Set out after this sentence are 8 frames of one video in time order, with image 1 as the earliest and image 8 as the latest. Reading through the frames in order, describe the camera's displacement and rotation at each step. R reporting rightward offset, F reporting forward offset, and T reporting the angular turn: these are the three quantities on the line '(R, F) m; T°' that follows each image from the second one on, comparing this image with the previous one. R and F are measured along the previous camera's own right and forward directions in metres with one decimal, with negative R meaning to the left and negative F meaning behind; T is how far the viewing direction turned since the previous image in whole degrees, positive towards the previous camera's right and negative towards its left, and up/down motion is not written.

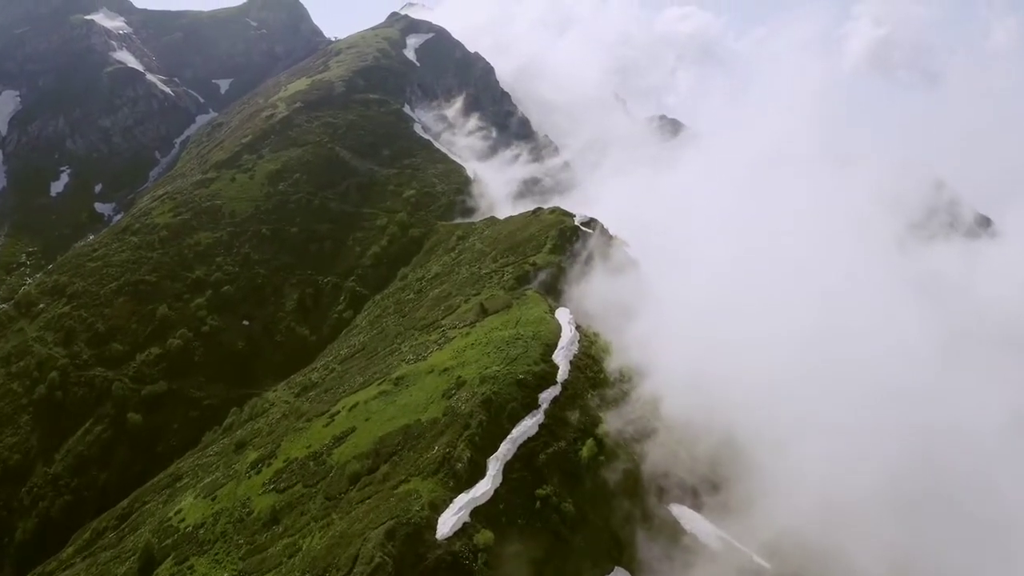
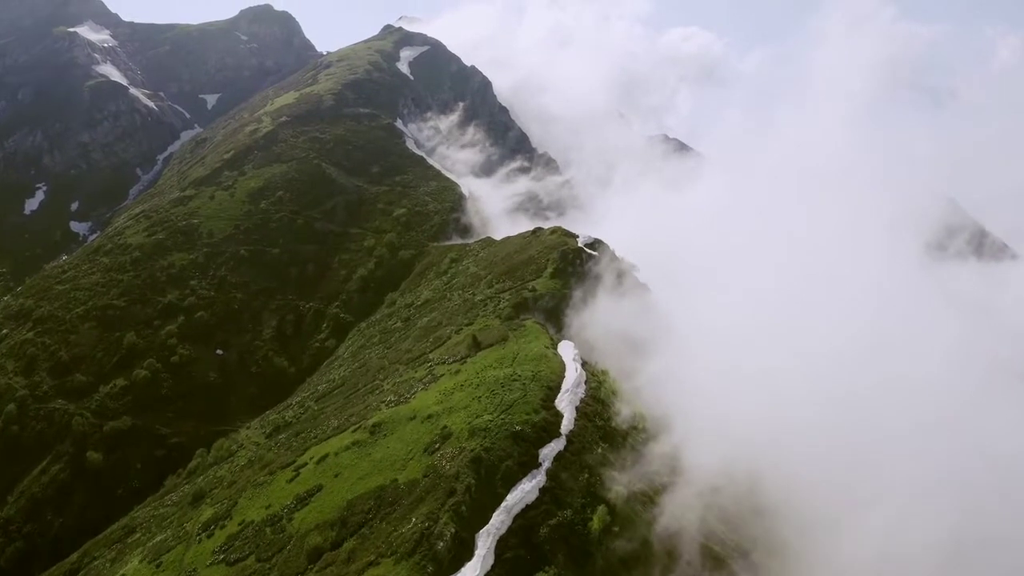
(+0.3, +10.9) m; 0°
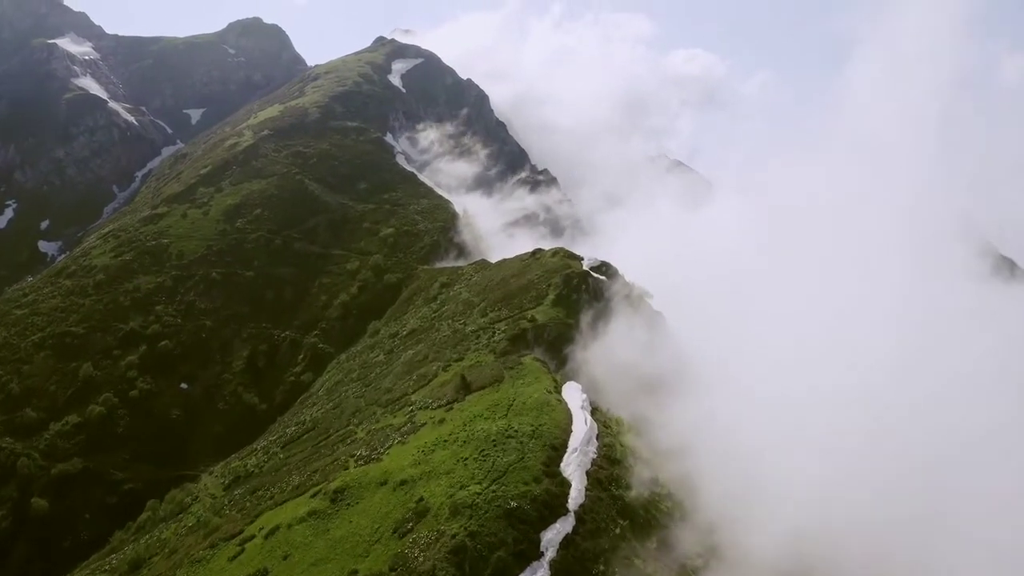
(+0.3, +12.1) m; 0°
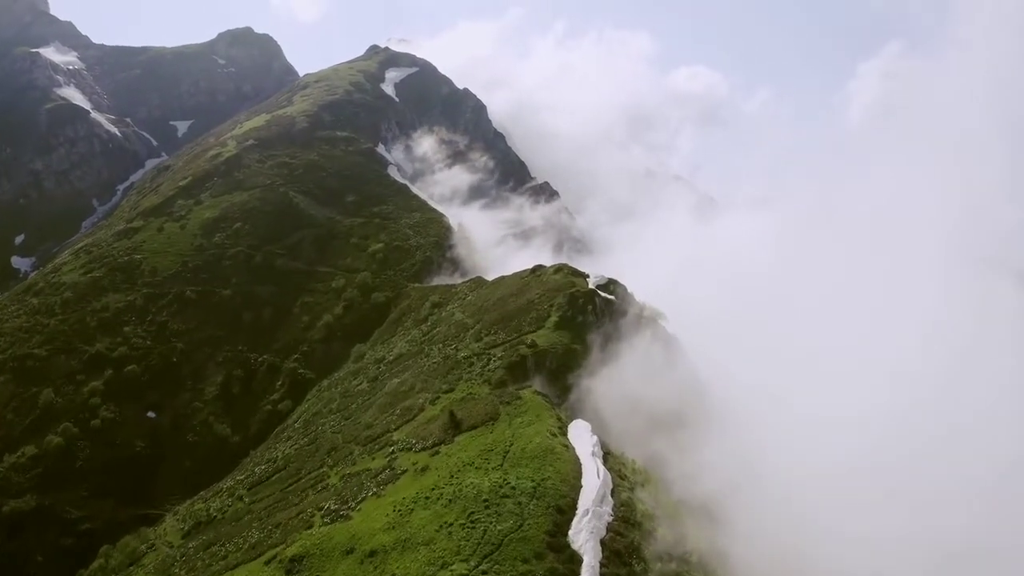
(+0.1, +9.3) m; 0°
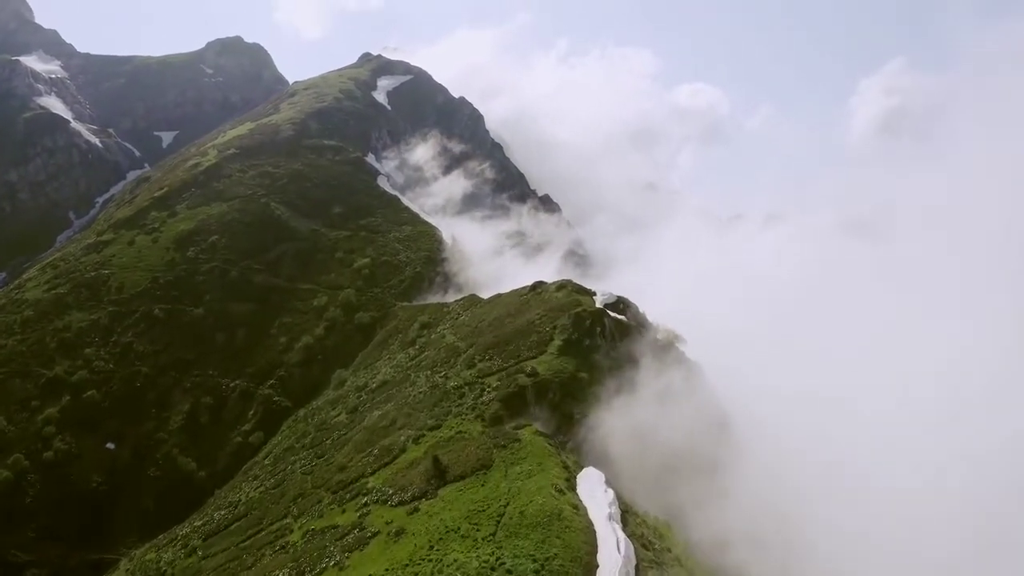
(+0.1, +9.4) m; 0°
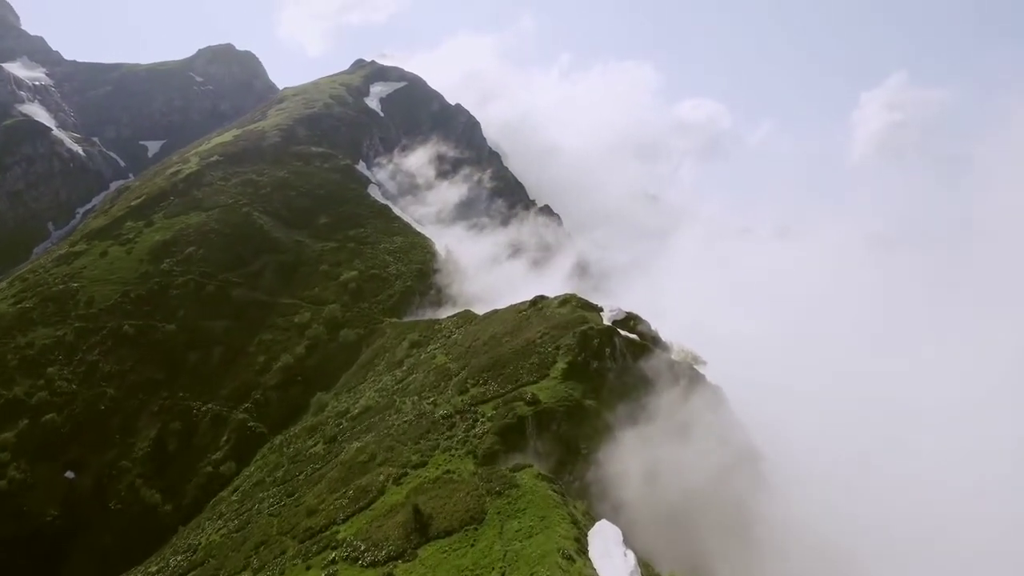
(+0.1, +7.8) m; 0°
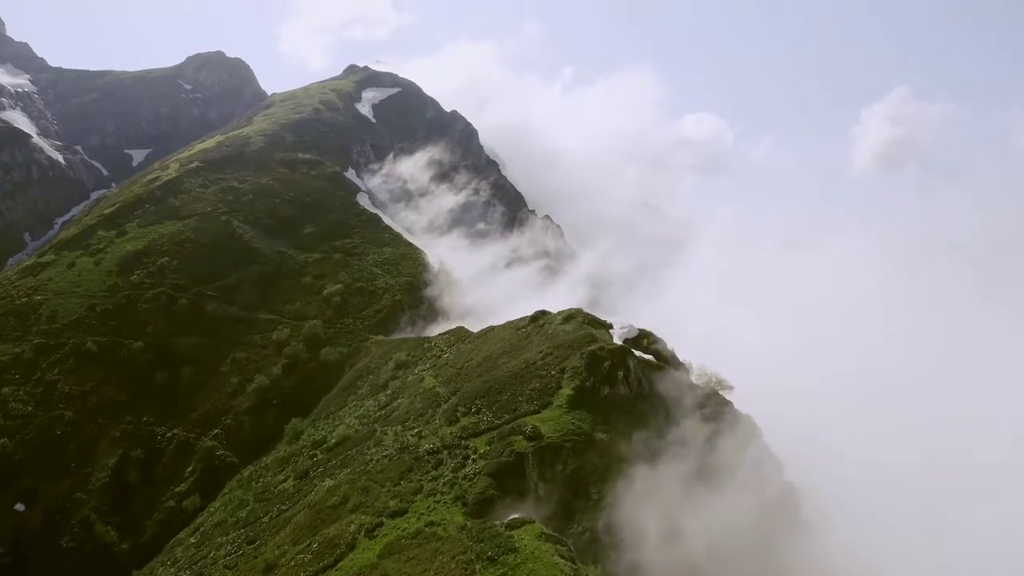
(0.0, +7.8) m; 0°
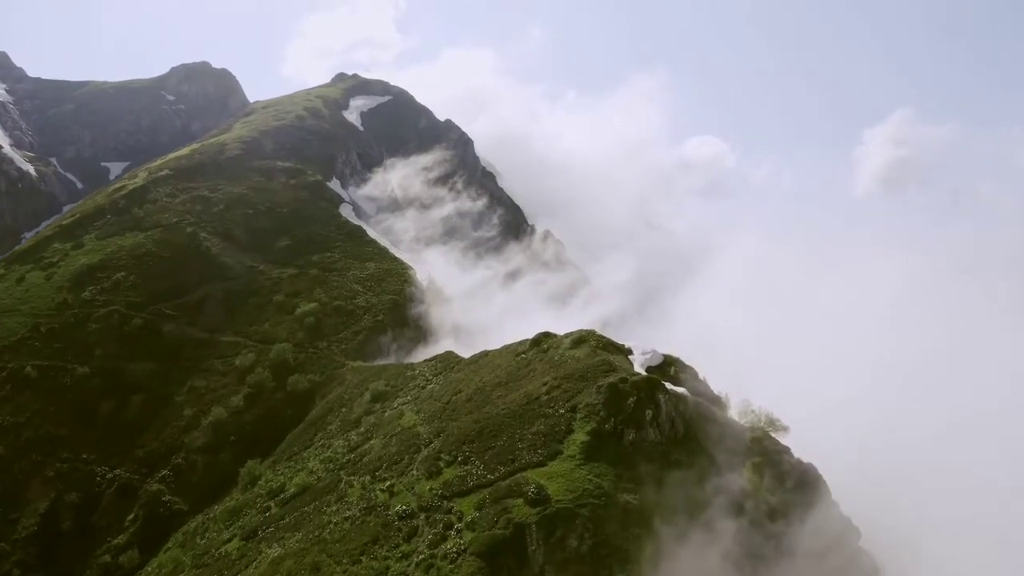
(0.0, +10.5) m; 0°
